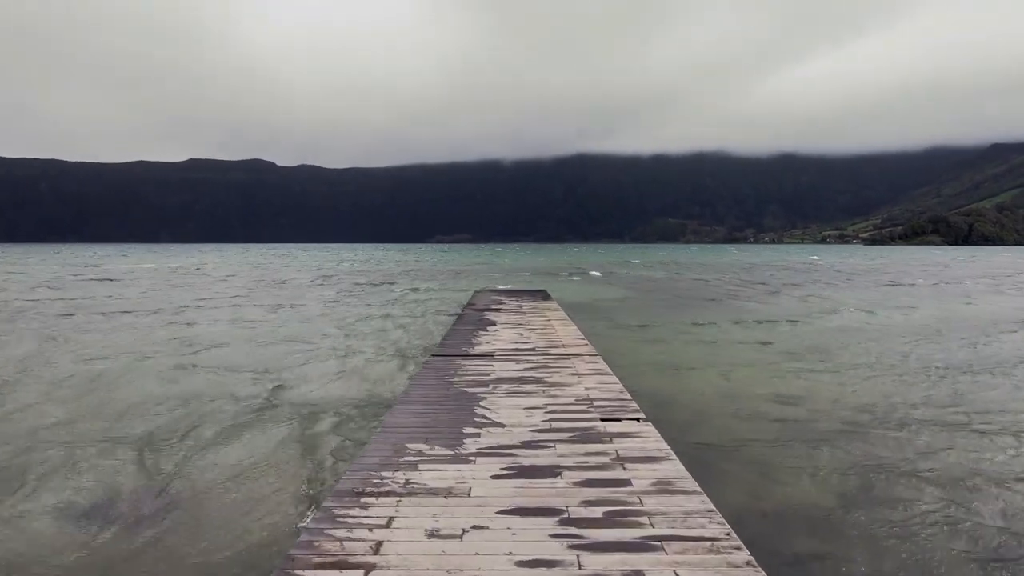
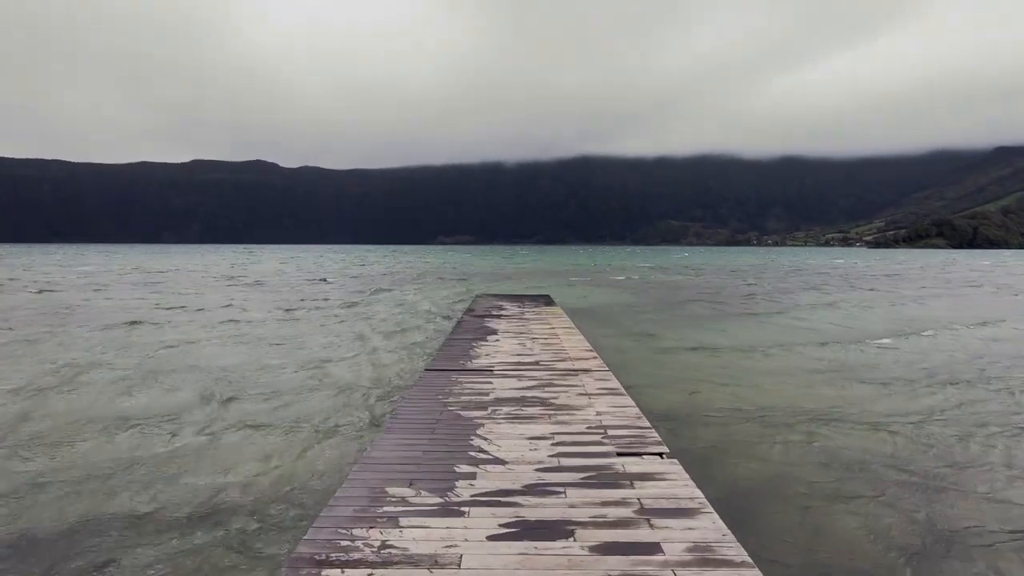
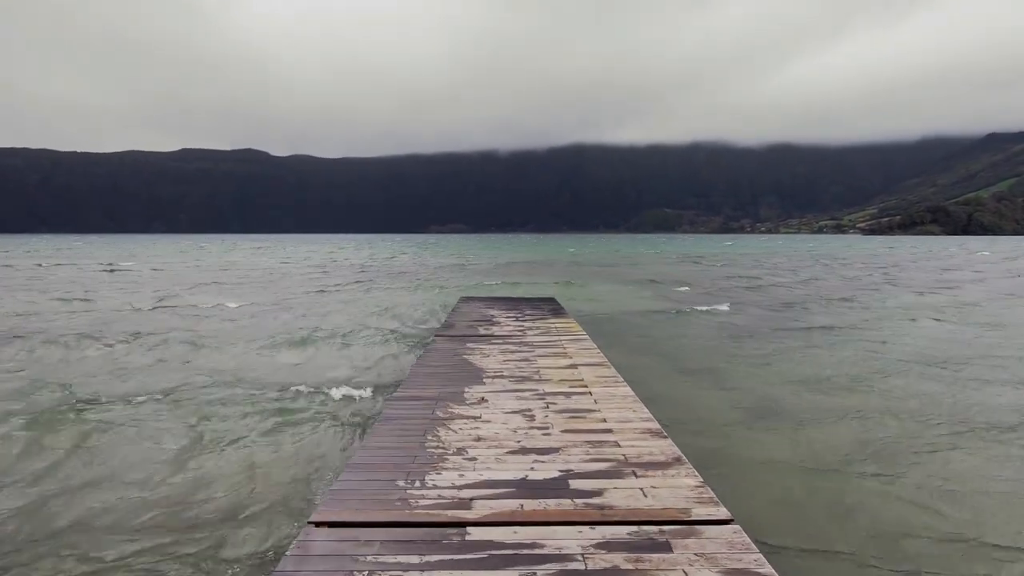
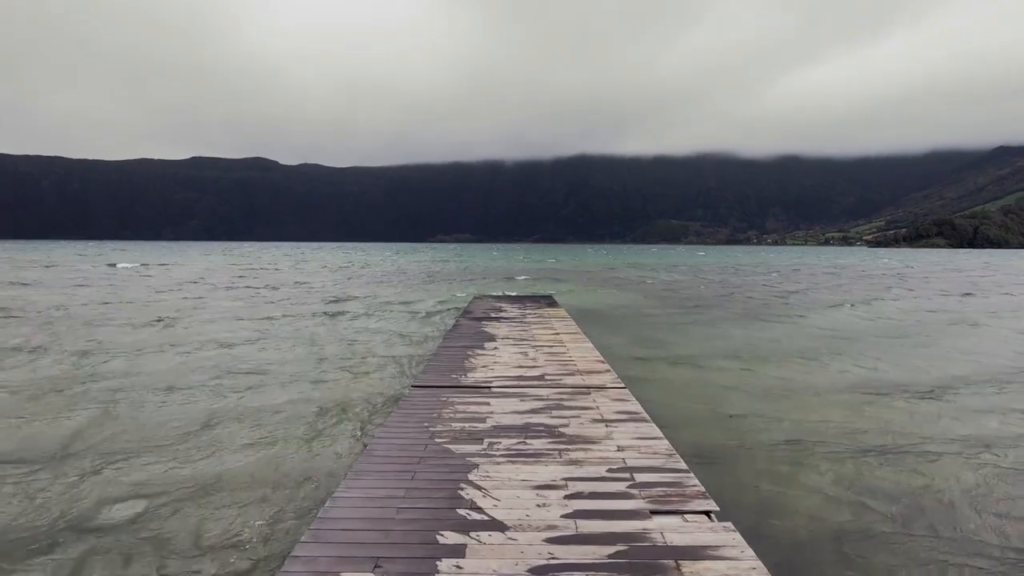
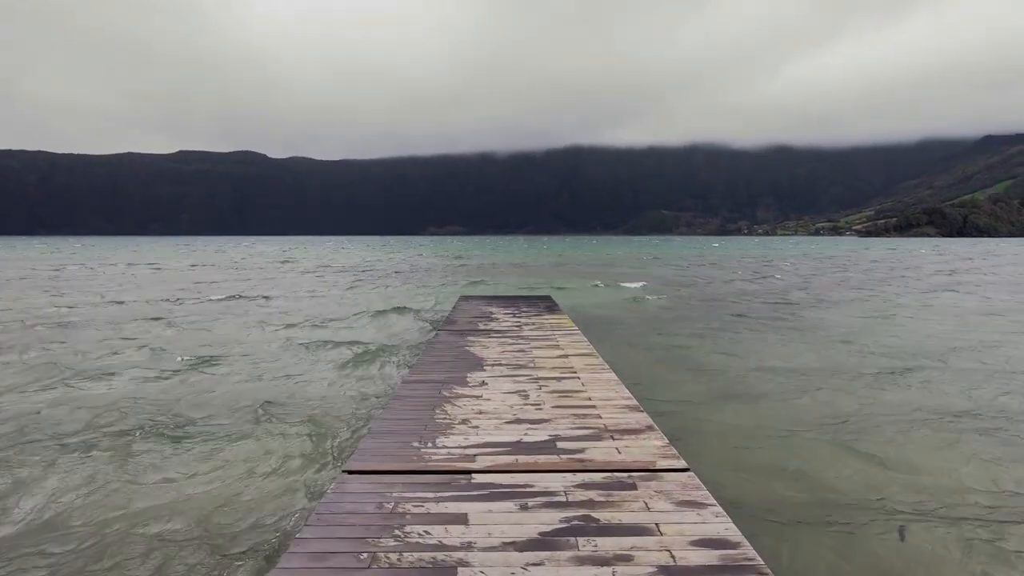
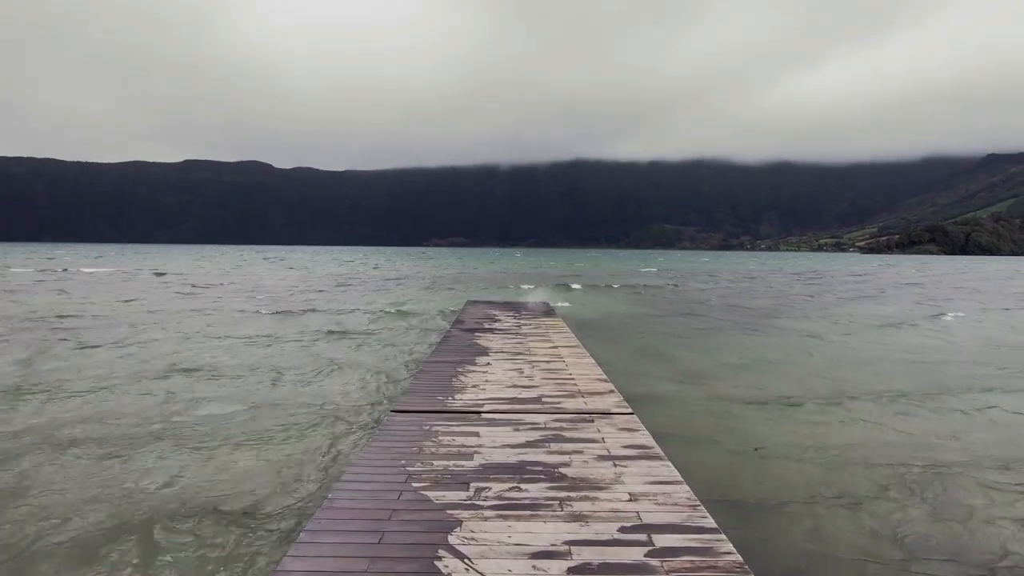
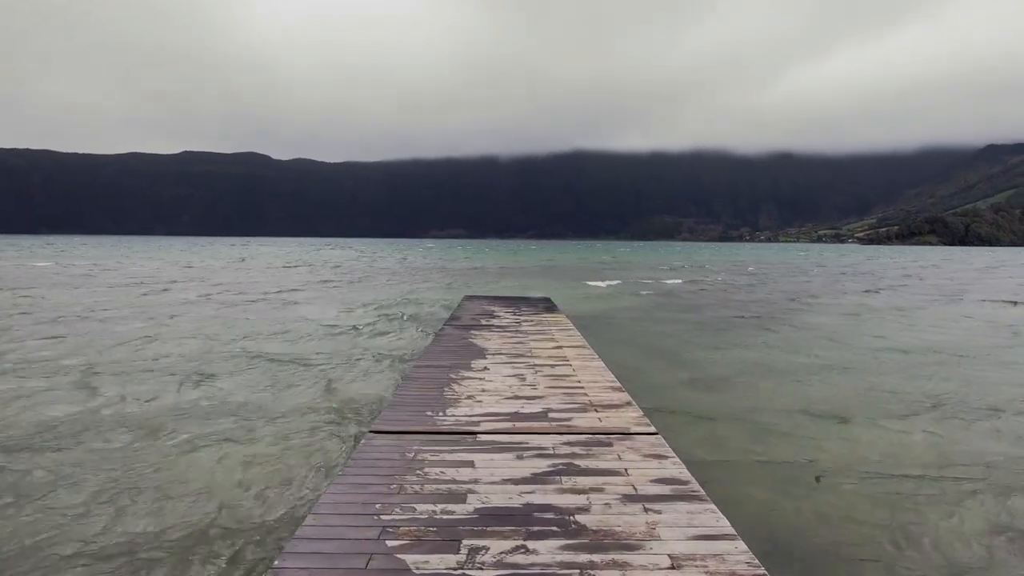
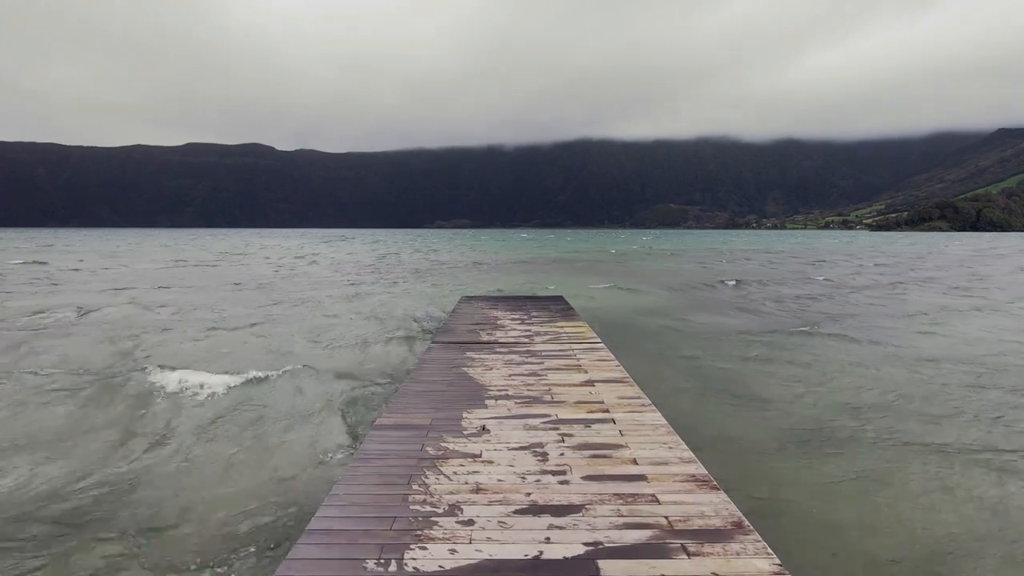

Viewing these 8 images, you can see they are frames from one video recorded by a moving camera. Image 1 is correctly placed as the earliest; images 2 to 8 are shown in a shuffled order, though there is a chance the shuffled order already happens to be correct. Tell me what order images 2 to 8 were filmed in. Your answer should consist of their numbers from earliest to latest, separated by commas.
2, 4, 6, 7, 5, 3, 8
